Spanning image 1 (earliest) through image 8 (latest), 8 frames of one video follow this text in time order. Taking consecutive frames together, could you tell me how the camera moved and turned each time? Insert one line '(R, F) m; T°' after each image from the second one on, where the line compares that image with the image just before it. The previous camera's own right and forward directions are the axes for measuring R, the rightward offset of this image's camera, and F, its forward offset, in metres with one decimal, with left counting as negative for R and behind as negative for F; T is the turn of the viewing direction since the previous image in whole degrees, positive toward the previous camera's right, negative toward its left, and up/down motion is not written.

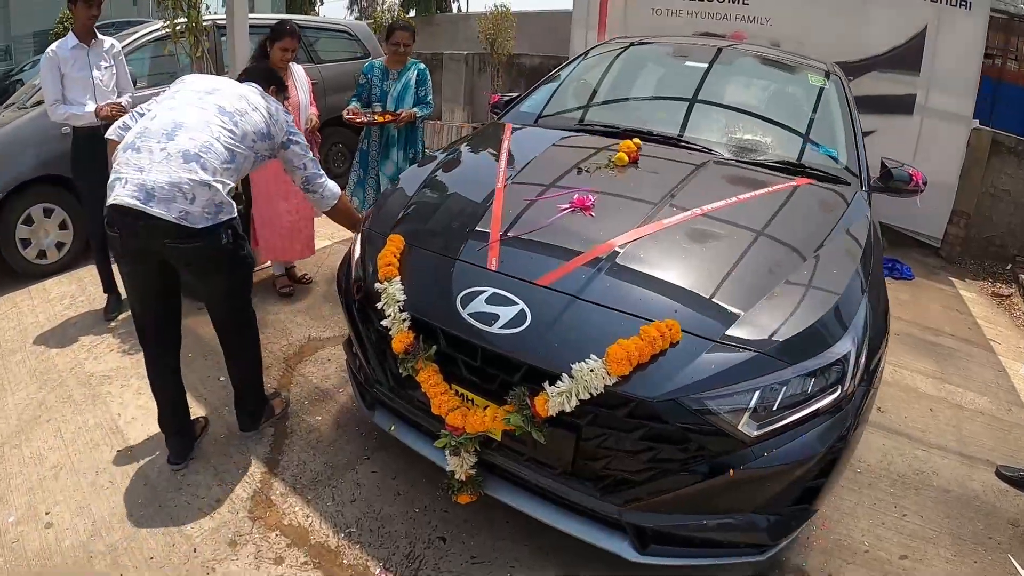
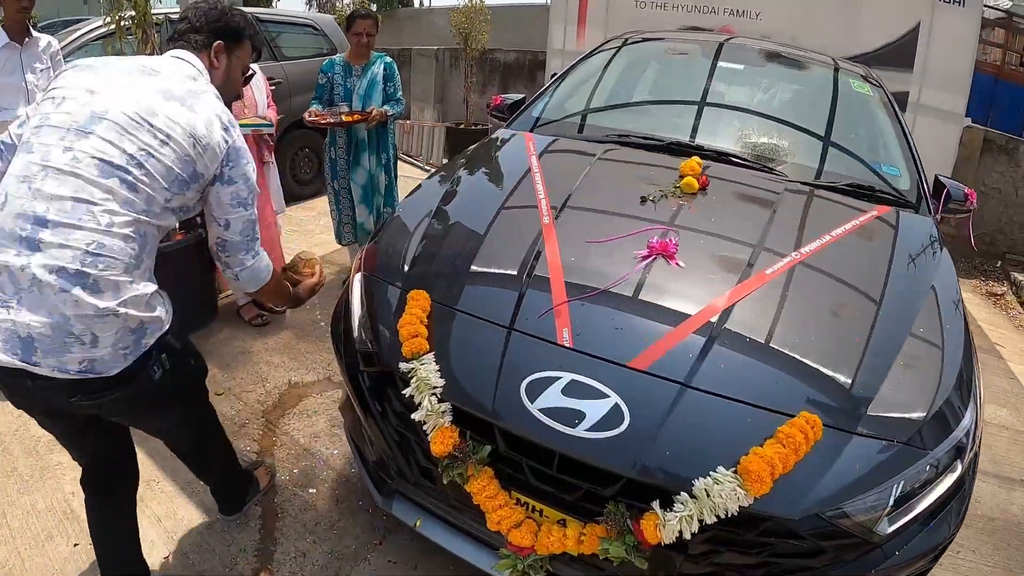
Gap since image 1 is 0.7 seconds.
(-0.2, +0.3) m; +4°
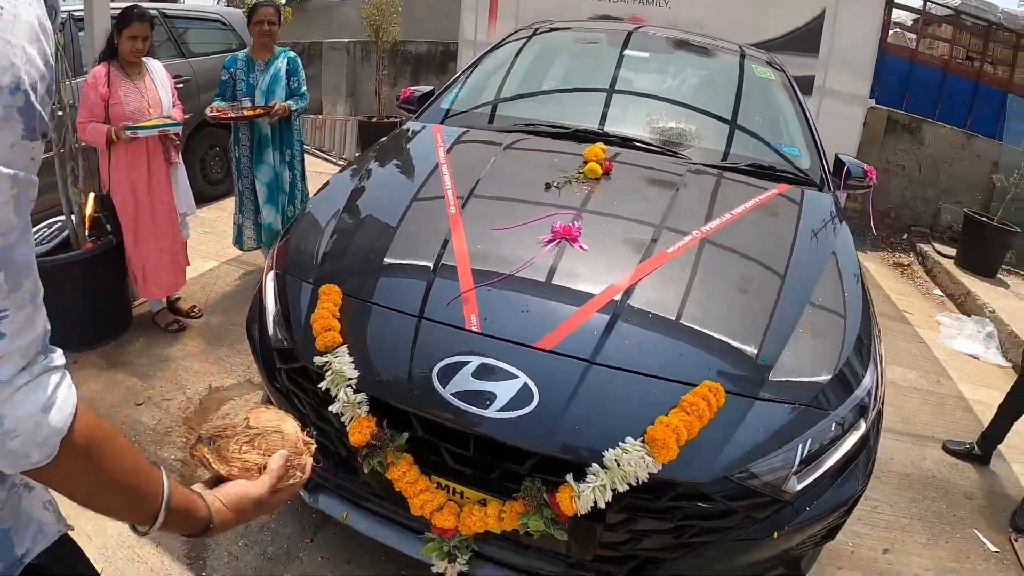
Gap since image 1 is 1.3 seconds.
(+0.1, 0.0) m; +5°
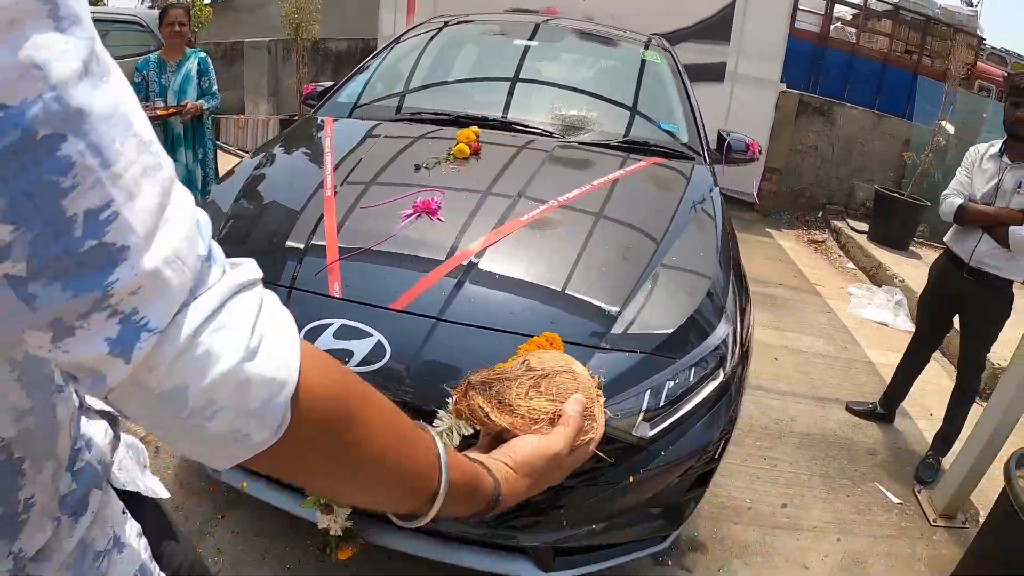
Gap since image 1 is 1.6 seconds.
(+0.2, -0.1) m; +4°
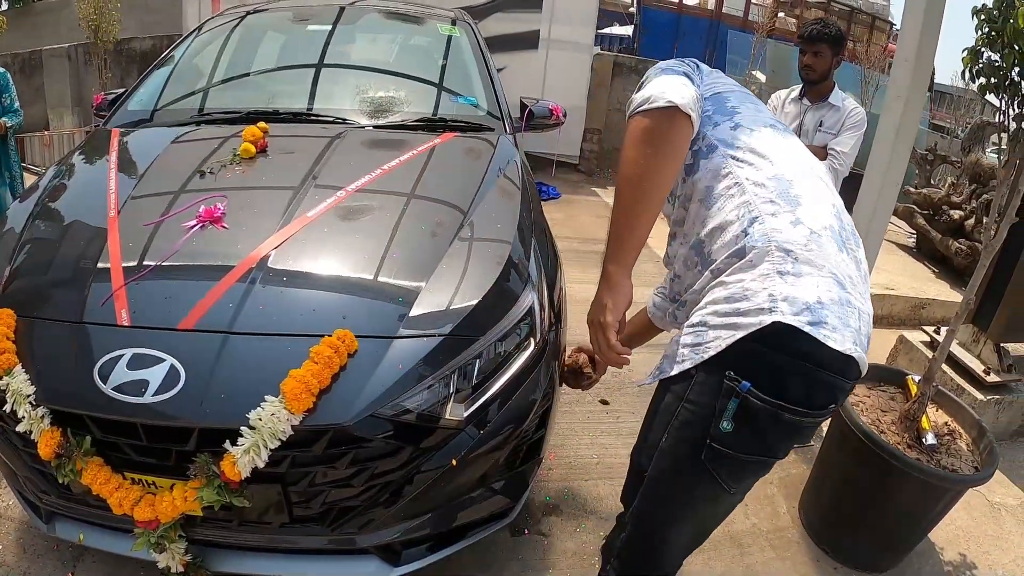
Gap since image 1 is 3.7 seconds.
(+0.2, 0.0) m; +11°
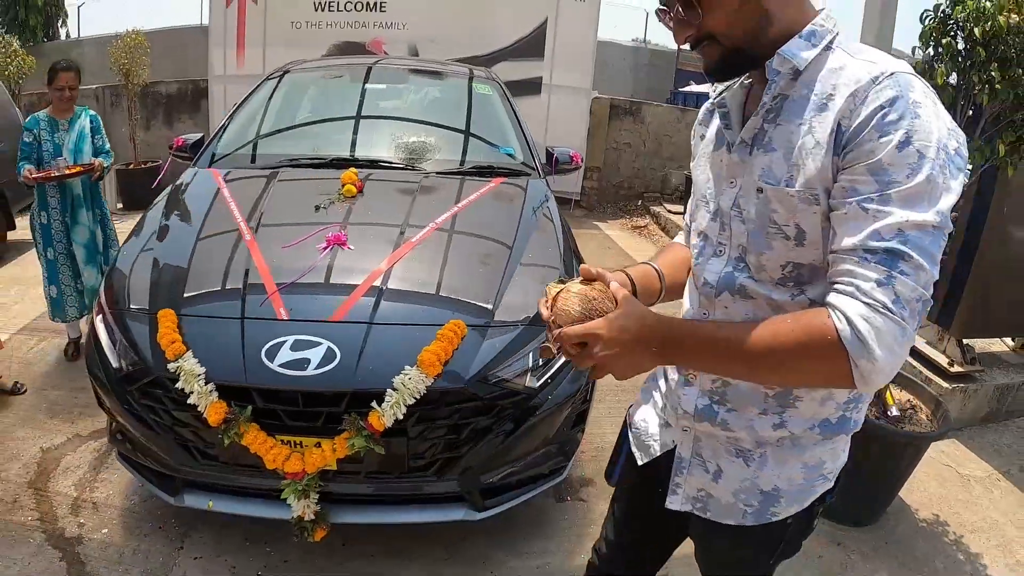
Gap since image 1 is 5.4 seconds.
(-0.2, -0.4) m; +2°
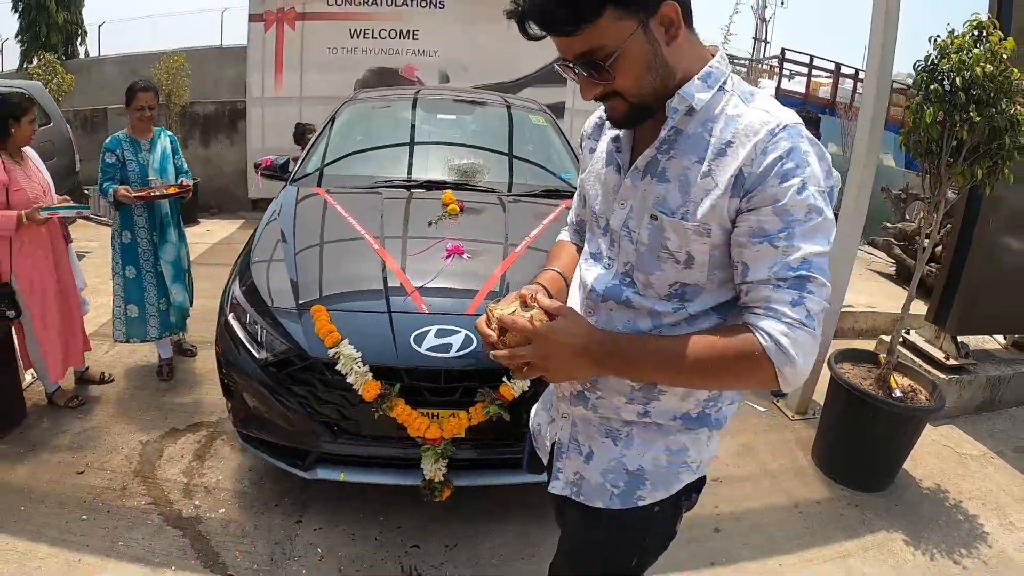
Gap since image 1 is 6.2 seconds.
(-0.4, -0.4) m; +1°
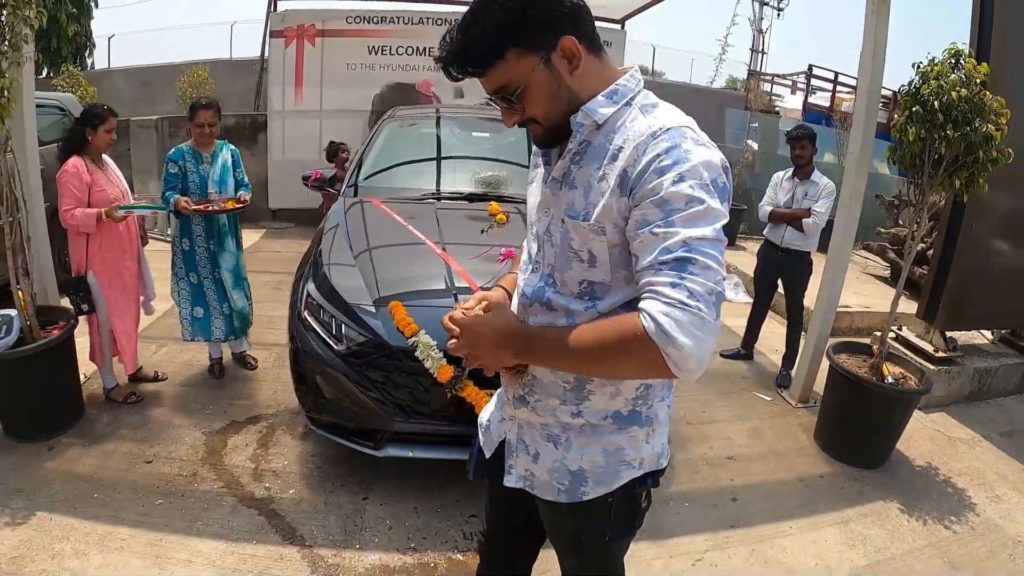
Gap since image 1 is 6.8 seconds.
(-0.2, -0.4) m; 0°
